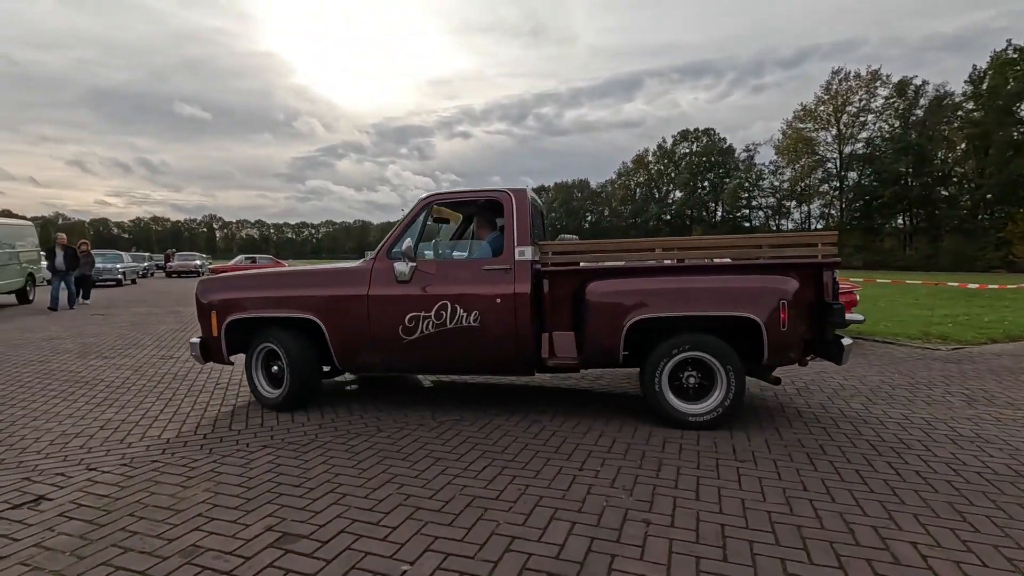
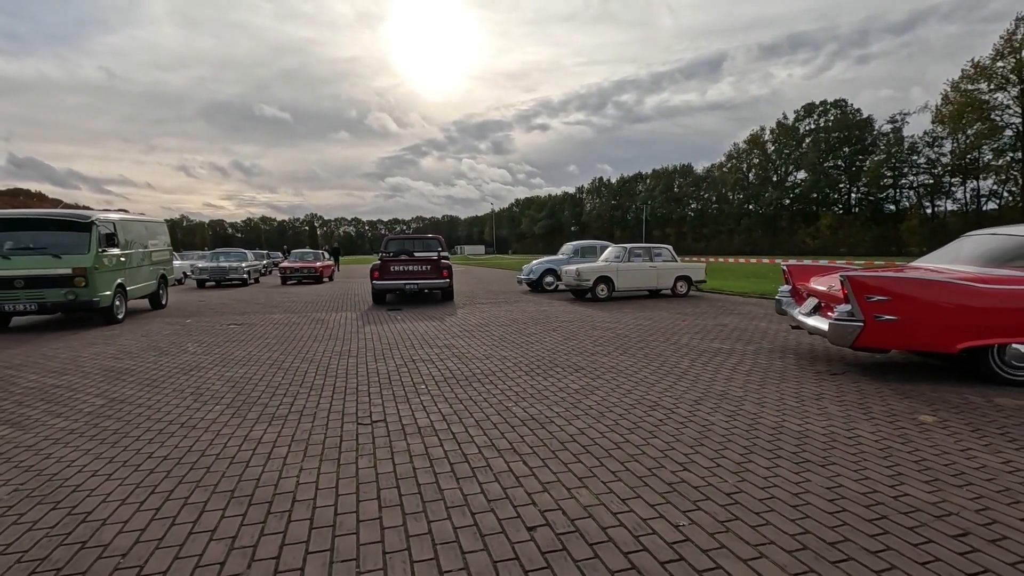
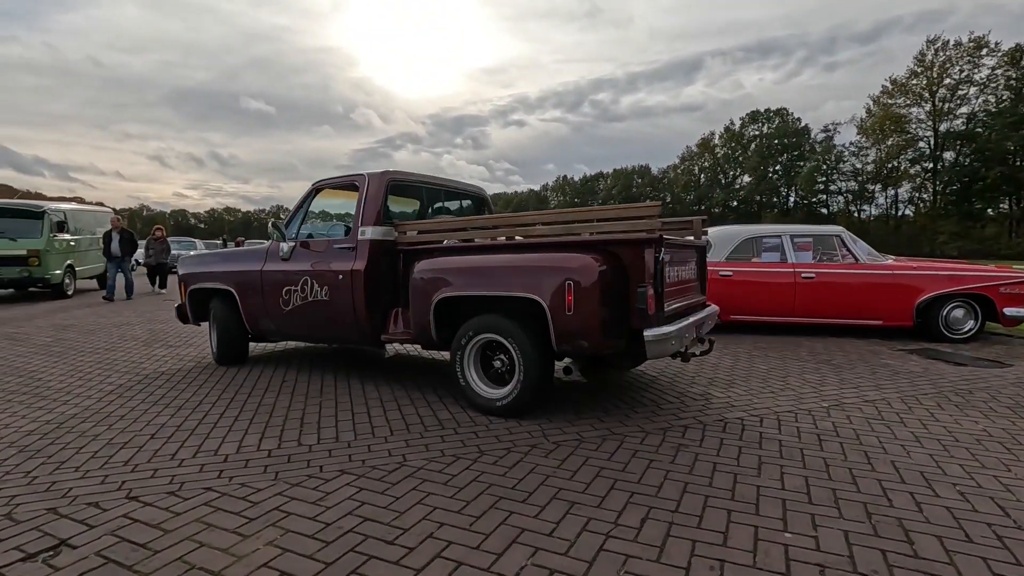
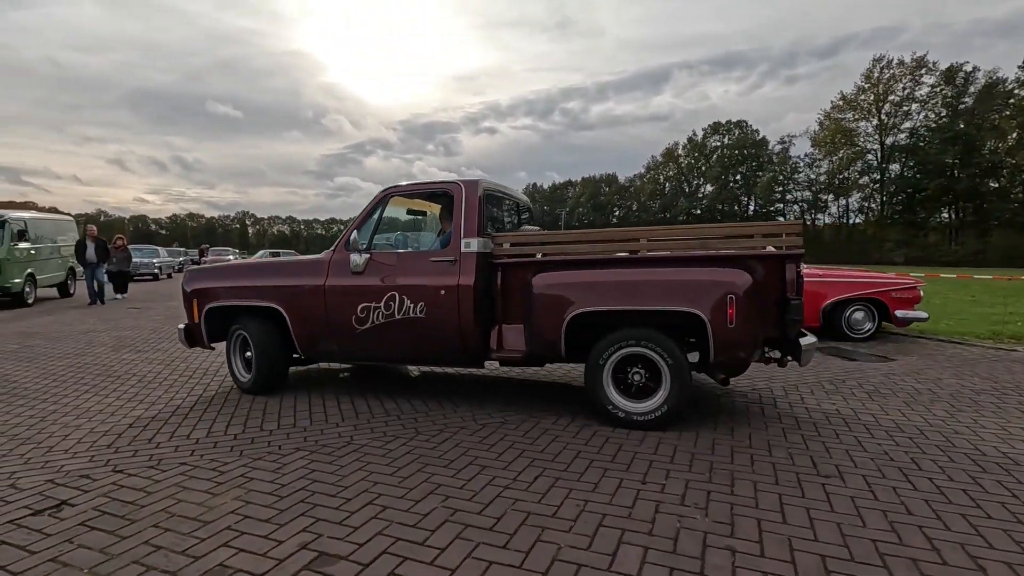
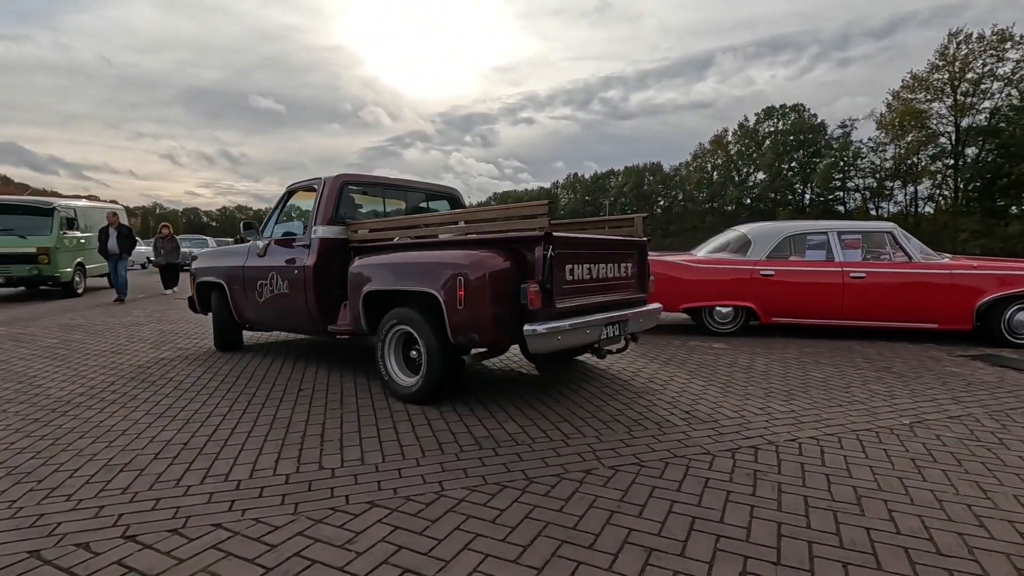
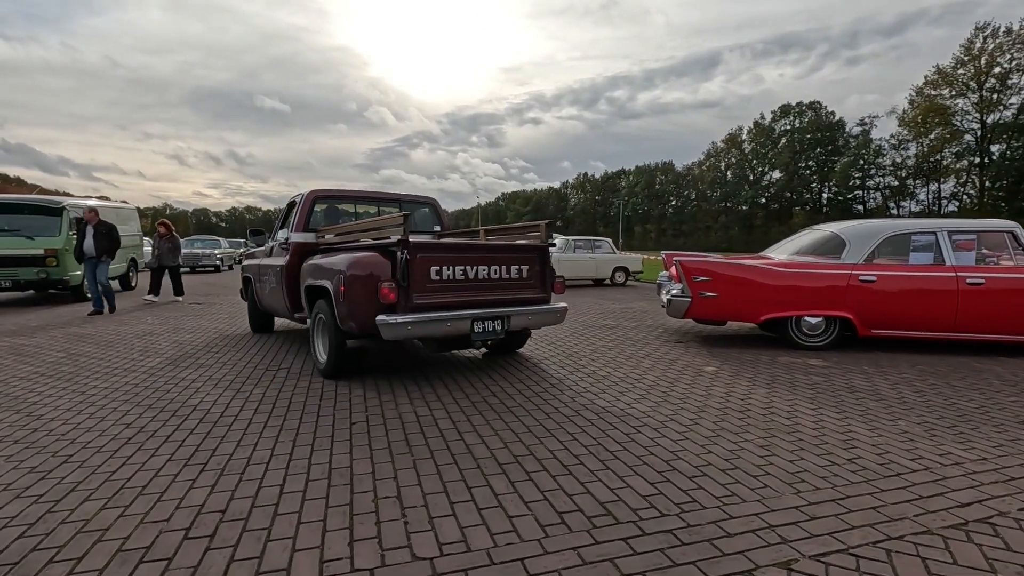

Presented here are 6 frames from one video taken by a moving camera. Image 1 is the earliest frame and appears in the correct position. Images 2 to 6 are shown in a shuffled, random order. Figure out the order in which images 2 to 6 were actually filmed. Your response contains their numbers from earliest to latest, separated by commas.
4, 3, 5, 6, 2
